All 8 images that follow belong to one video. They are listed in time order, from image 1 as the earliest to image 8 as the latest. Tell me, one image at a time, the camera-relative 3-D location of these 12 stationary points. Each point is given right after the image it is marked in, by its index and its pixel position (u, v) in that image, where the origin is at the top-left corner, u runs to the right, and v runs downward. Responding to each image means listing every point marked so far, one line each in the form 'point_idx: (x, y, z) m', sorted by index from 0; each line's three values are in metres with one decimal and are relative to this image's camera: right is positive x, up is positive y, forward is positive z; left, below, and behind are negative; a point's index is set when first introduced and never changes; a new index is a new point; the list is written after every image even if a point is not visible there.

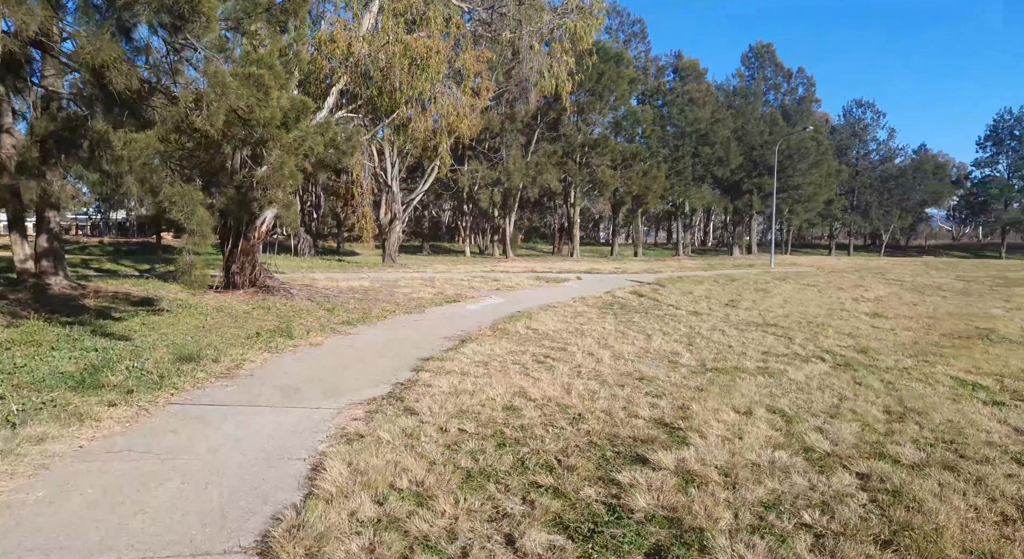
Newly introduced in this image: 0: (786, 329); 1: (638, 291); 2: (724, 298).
0: (+4.9, -0.9, +12.3) m
1: (+3.0, -0.5, +16.2) m
2: (+5.1, -0.6, +16.3) m
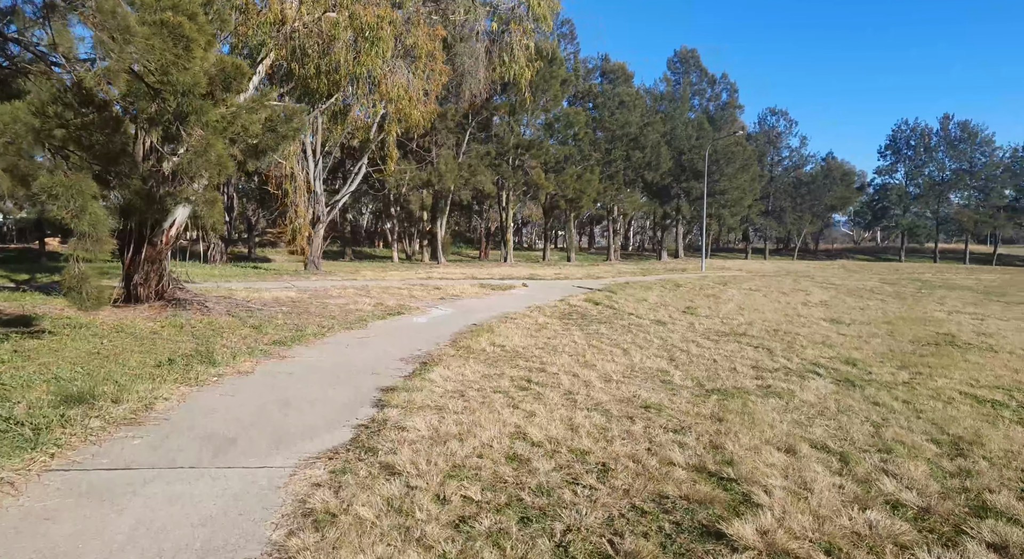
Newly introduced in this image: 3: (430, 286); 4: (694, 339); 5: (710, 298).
0: (+4.1, -1.0, +11.5) m
1: (+1.7, -0.6, +15.3) m
2: (+3.8, -0.7, +15.6) m
3: (-2.3, -0.2, +19.2) m
4: (+3.0, -1.0, +11.1) m
5: (+5.0, -0.6, +17.4) m
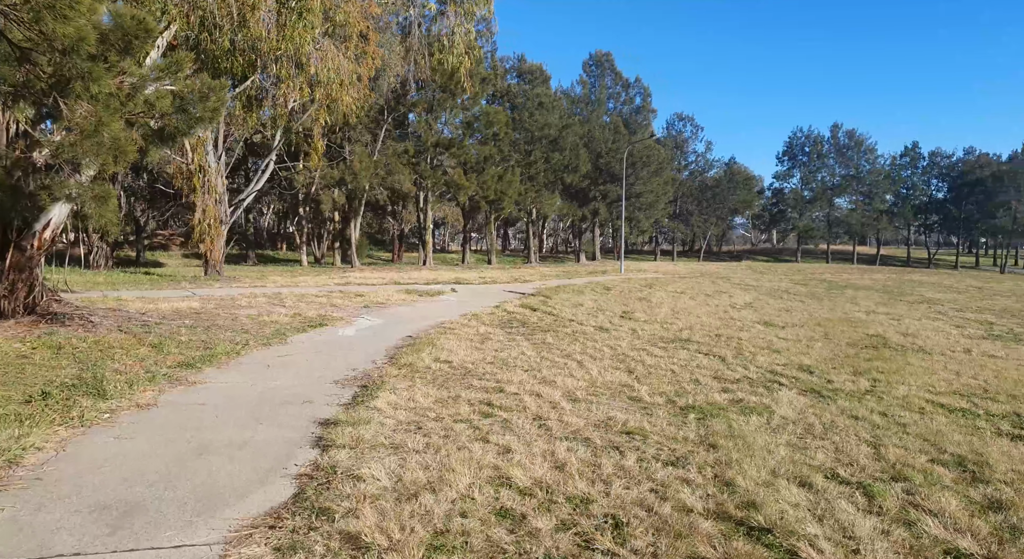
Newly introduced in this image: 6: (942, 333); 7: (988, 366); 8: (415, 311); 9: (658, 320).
0: (+3.1, -1.1, +11.2) m
1: (+0.3, -0.7, +14.5) m
2: (+2.3, -0.8, +15.2) m
3: (-4.2, -0.4, +17.9) m
4: (+2.0, -1.1, +10.6) m
5: (+3.2, -0.7, +17.1) m
6: (+9.2, -1.1, +14.8) m
7: (+7.4, -1.3, +10.6) m
8: (-1.9, -0.7, +14.1) m
9: (+3.0, -0.9, +14.0) m
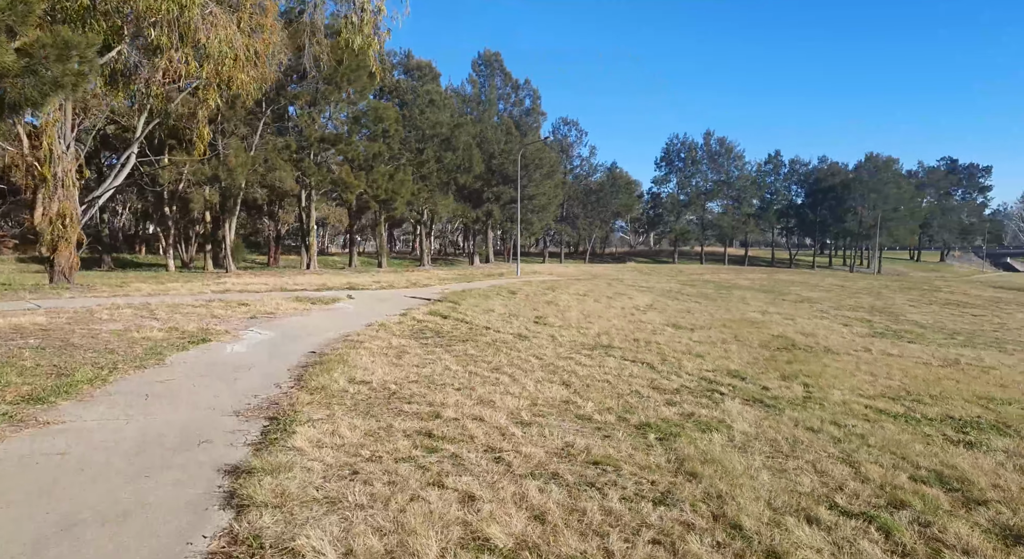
0: (+1.8, -1.1, +10.8) m
1: (-1.6, -0.8, +13.6) m
2: (+0.3, -0.9, +14.6) m
3: (-6.6, -0.5, +16.2) m
4: (+0.8, -1.1, +10.1) m
5: (+0.9, -0.8, +16.7) m
6: (+7.2, -1.2, +15.4) m
7: (+6.1, -1.3, +11.0) m
8: (-3.7, -0.8, +12.8) m
9: (+1.2, -0.9, +13.6) m
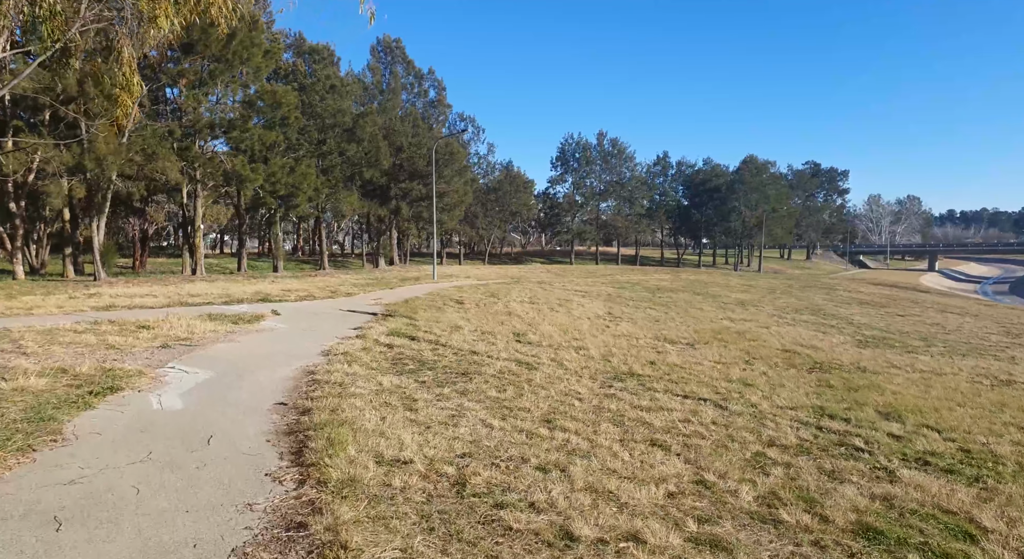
0: (+2.0, -1.3, +8.9) m
1: (-1.8, -1.0, +11.1) m
2: (-0.1, -1.1, +12.4) m
3: (-7.2, -0.8, +12.8) m
4: (+1.2, -1.3, +8.0) m
5: (+0.1, -1.0, +14.5) m
6: (+6.6, -1.3, +14.4) m
7: (+6.2, -1.5, +9.8) m
8: (-3.7, -1.1, +10.0) m
9: (+0.9, -1.1, +11.5) m
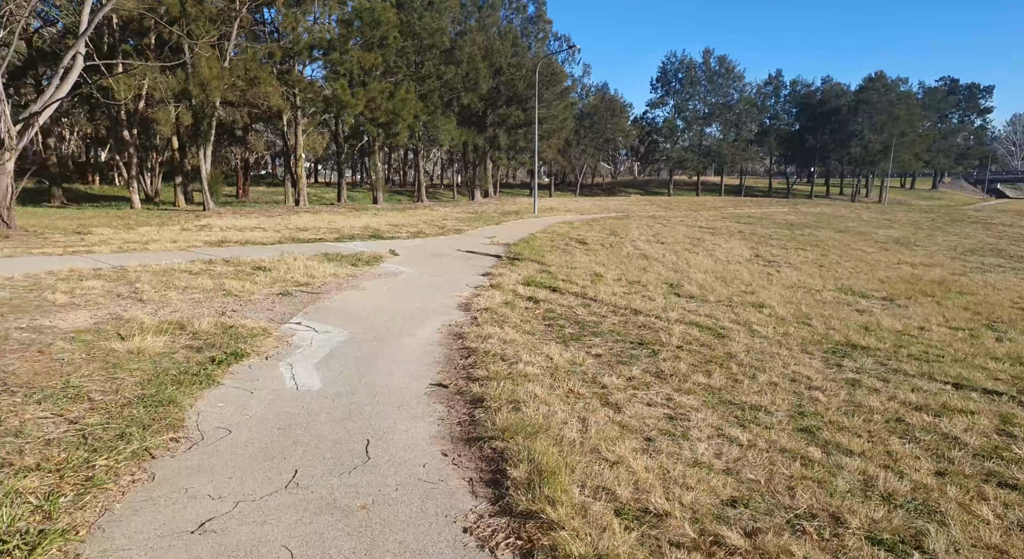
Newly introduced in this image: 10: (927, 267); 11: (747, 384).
0: (+4.0, -0.8, +6.7) m
1: (+0.5, -0.2, +9.3) m
2: (+2.3, -0.2, +10.4) m
3: (-4.6, +0.3, +11.6) m
4: (+3.1, -0.9, +5.9) m
5: (+2.8, +0.1, +12.4) m
6: (+9.2, -0.3, +11.6) m
7: (+8.3, -1.0, +7.1) m
8: (-1.6, -0.3, +8.5) m
9: (+3.3, -0.4, +9.4) m
10: (+9.4, +0.3, +15.5) m
11: (+2.1, -0.8, +5.9) m
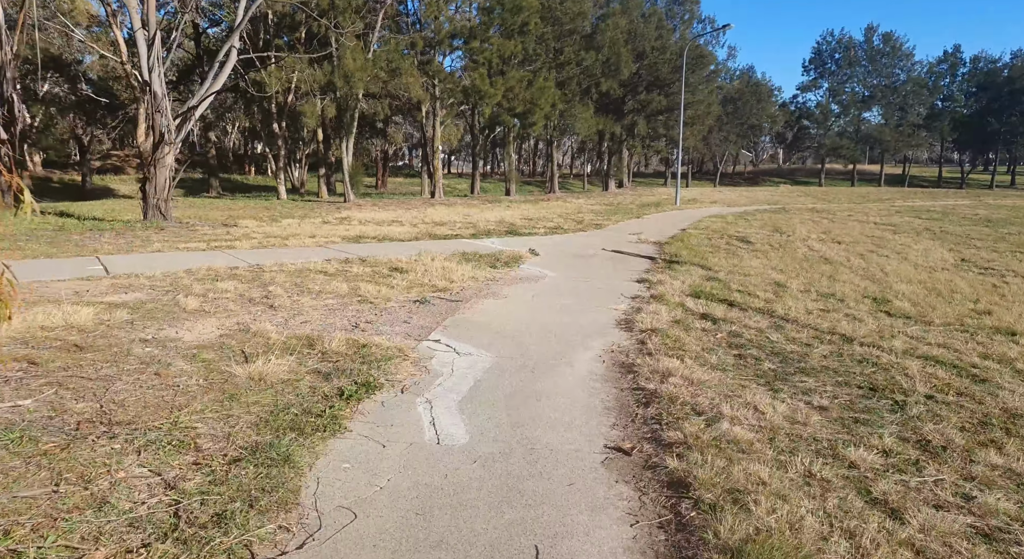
0: (+5.4, -1.1, +4.4) m
1: (+2.4, -0.4, +7.6) m
2: (+4.4, -0.4, +8.3) m
3: (-2.2, +0.3, +10.8) m
4: (+4.3, -1.2, +3.8) m
5: (+5.3, -0.1, +10.2) m
6: (+11.4, -0.7, +8.2) m
7: (+9.6, -1.4, +4.0) m
8: (+0.3, -0.5, +7.1) m
9: (+5.2, -0.6, +7.2) m
10: (+12.3, 0.0, +12.1) m
11: (+3.3, -1.1, +4.0) m
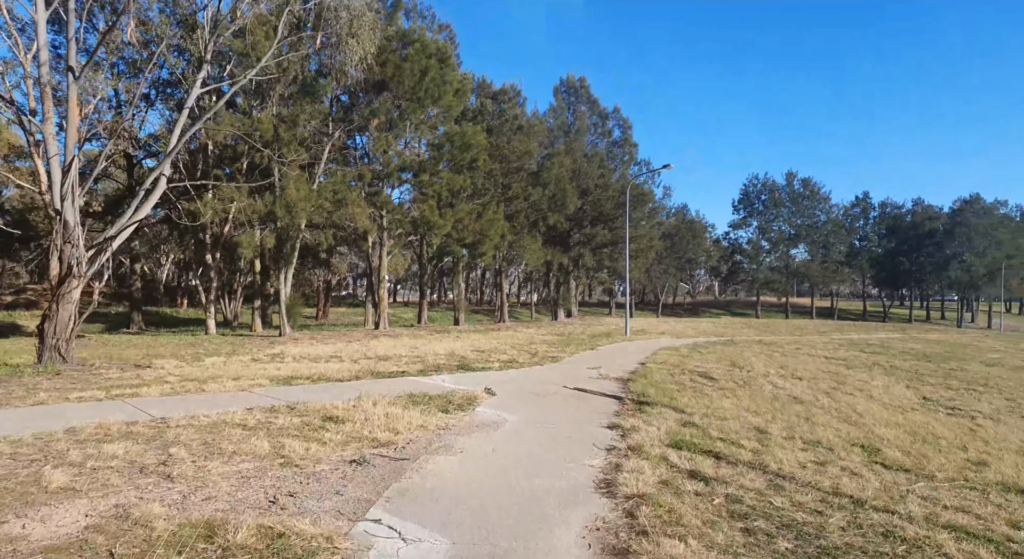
0: (+5.3, -2.0, +3.4) m
1: (+2.0, -1.9, +6.5) m
2: (+4.0, -2.0, +7.3) m
3: (-2.8, -1.8, +9.4) m
4: (+4.2, -2.0, +2.8) m
5: (+4.7, -2.1, +9.4) m
6: (+10.9, -2.3, +7.8) m
7: (+9.5, -2.2, +3.4) m
8: (-0.1, -1.8, +5.8) m
9: (+4.8, -2.0, +6.3) m
10: (+11.5, -2.4, +11.7) m
11: (+3.2, -1.9, +2.9) m
